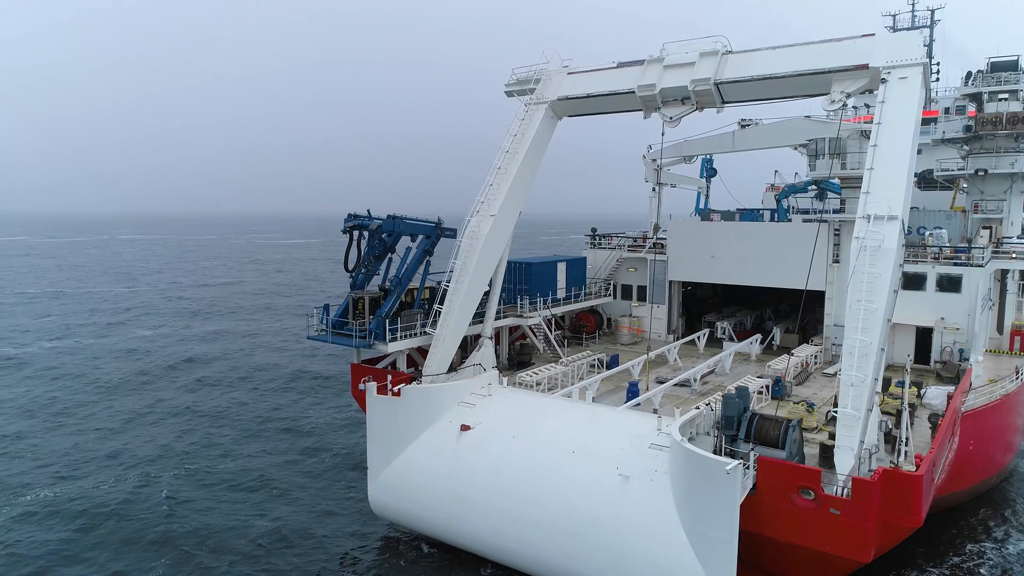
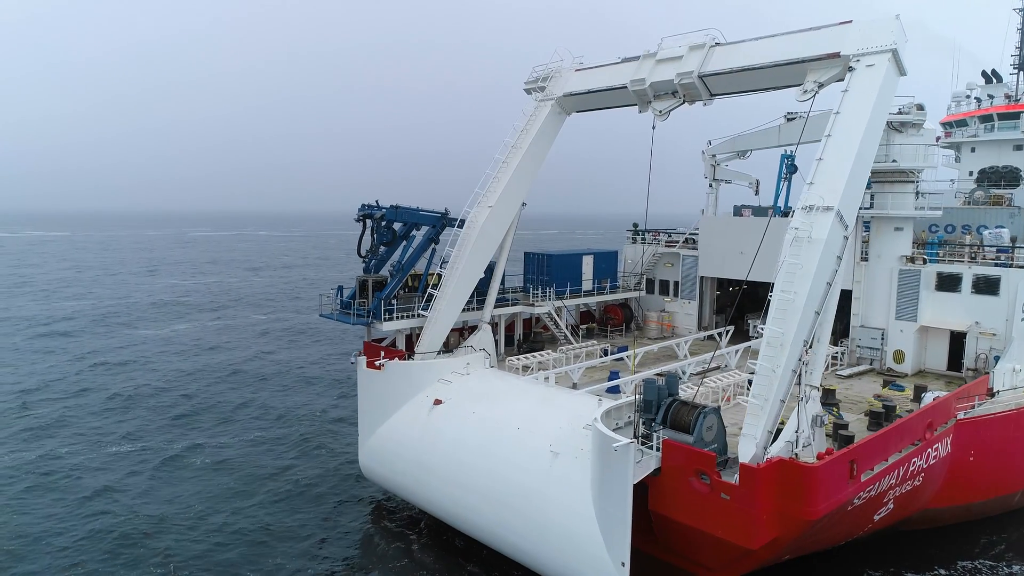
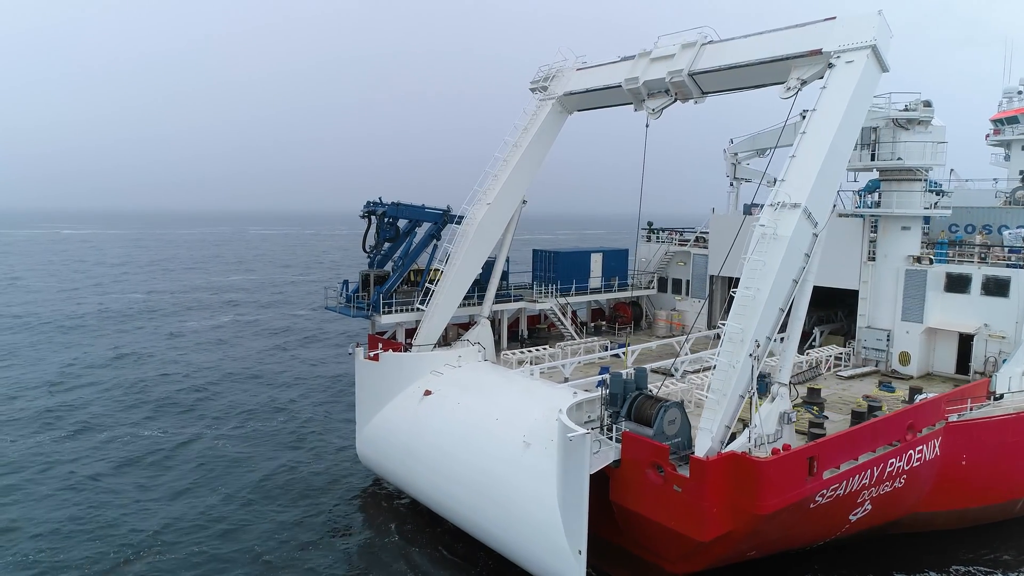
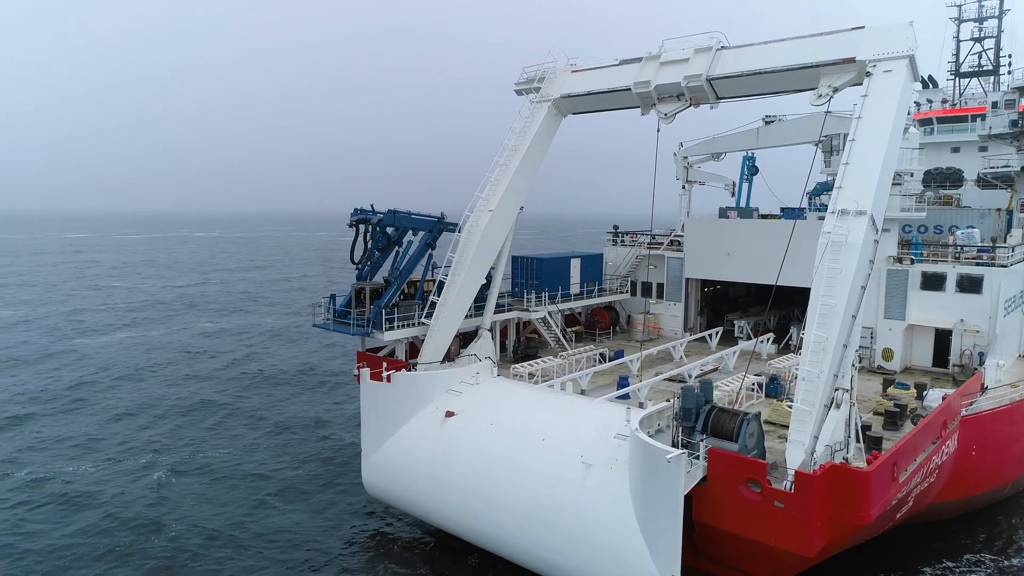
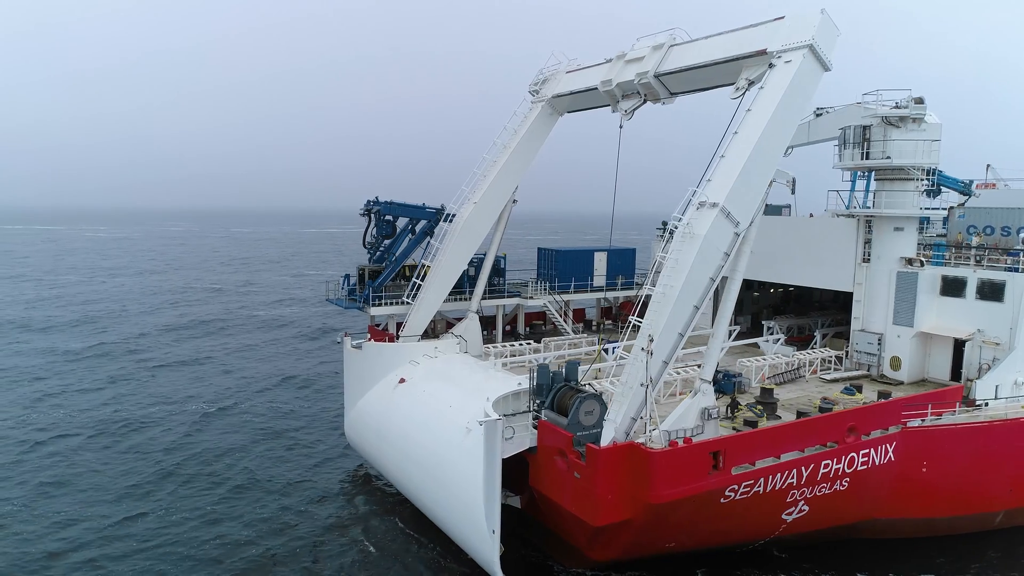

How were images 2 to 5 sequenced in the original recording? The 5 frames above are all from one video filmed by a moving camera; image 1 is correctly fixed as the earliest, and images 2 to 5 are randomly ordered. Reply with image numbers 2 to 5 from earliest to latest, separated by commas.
4, 2, 3, 5
